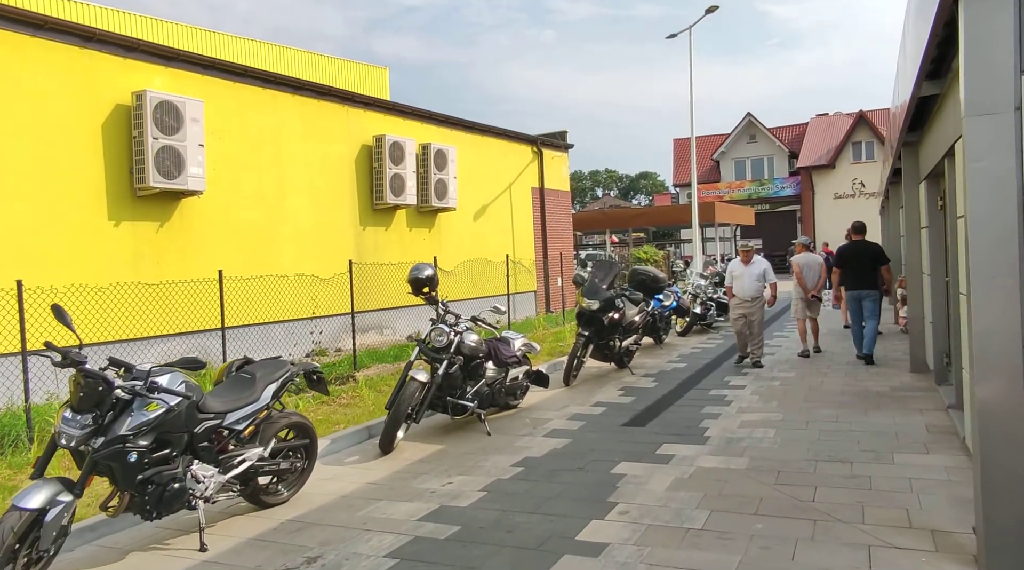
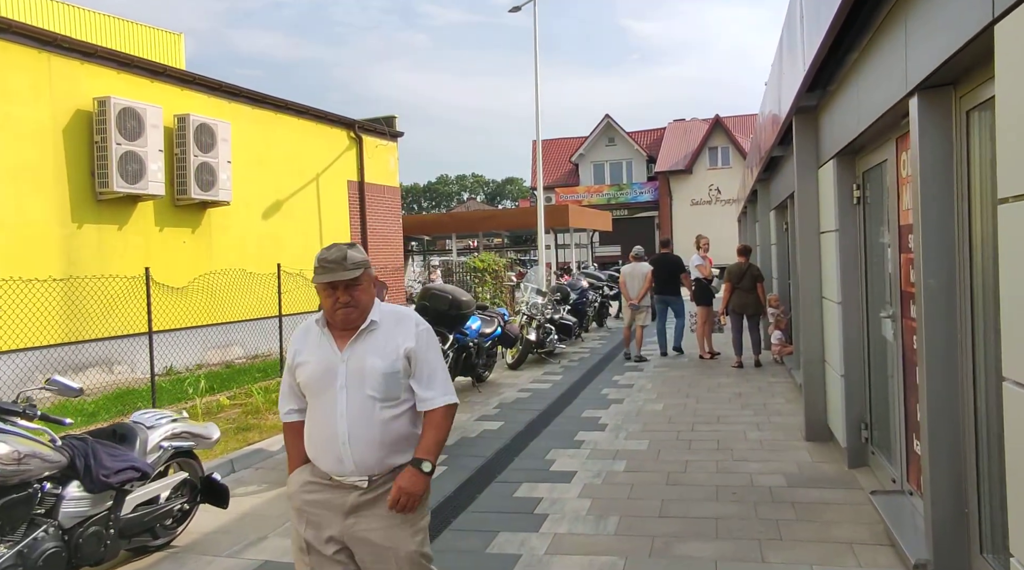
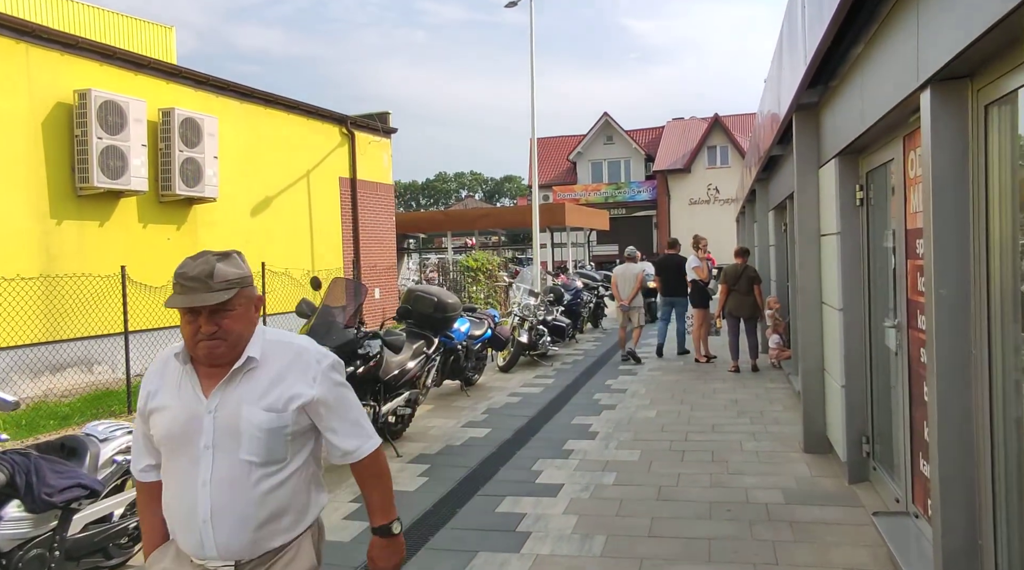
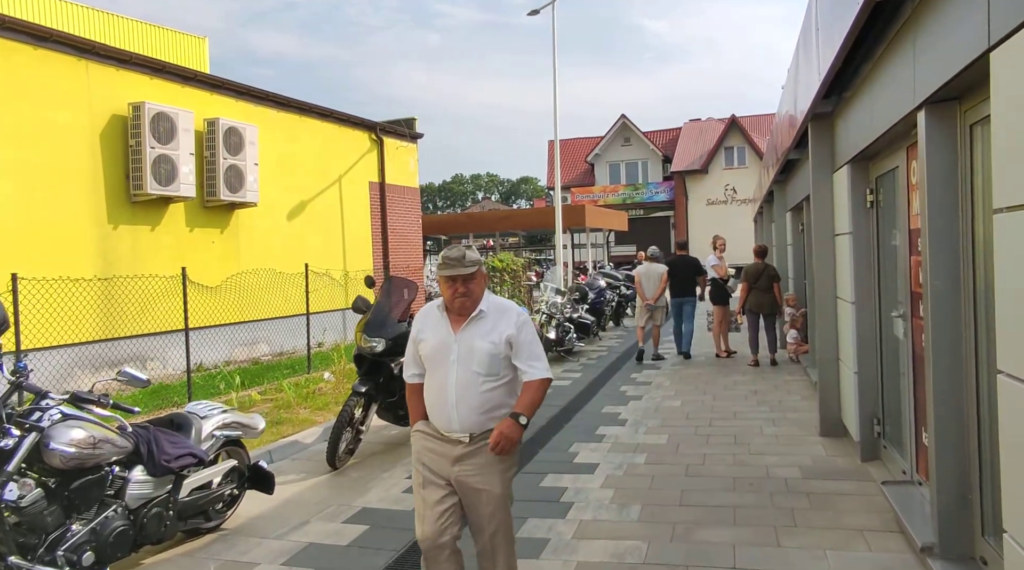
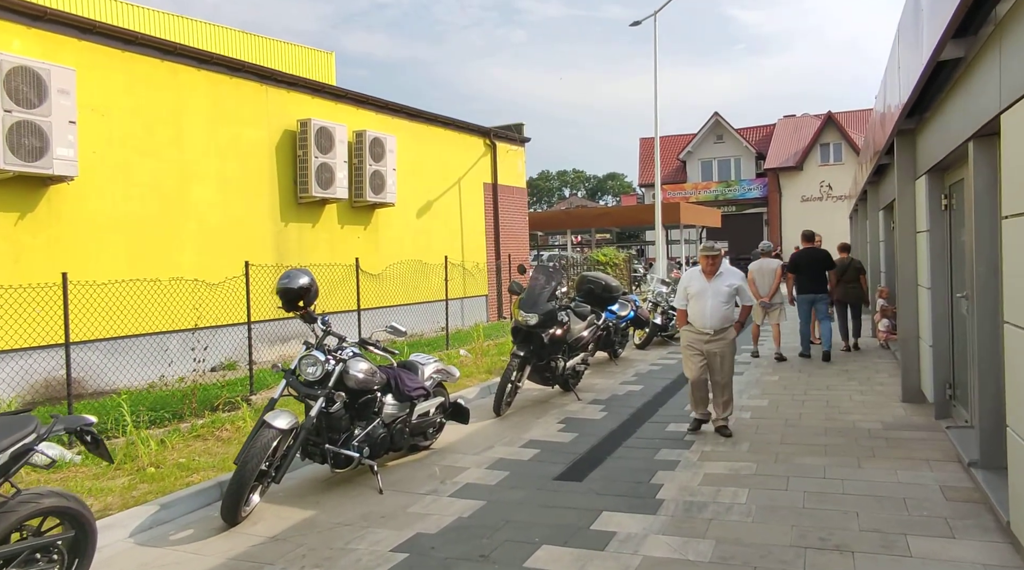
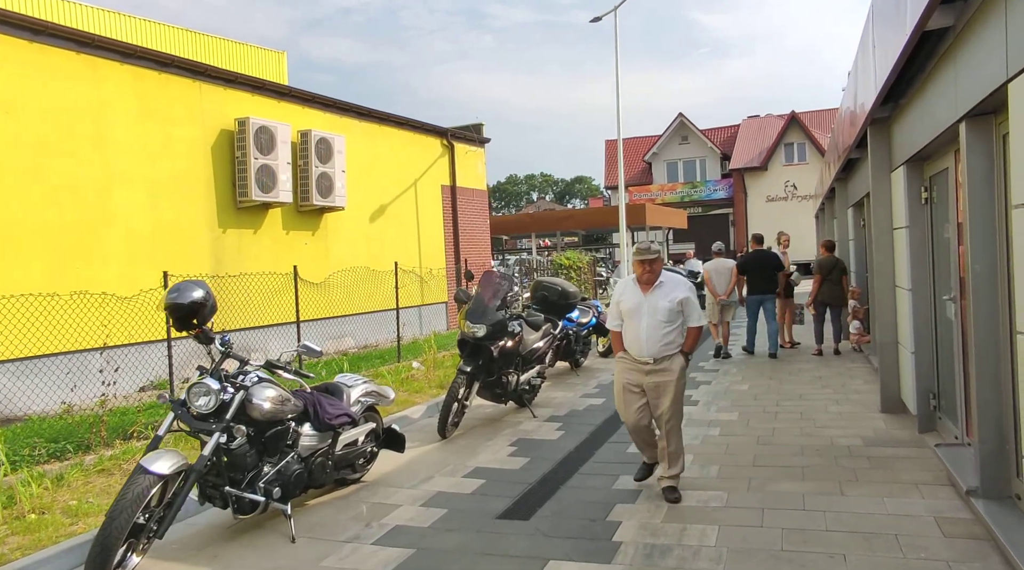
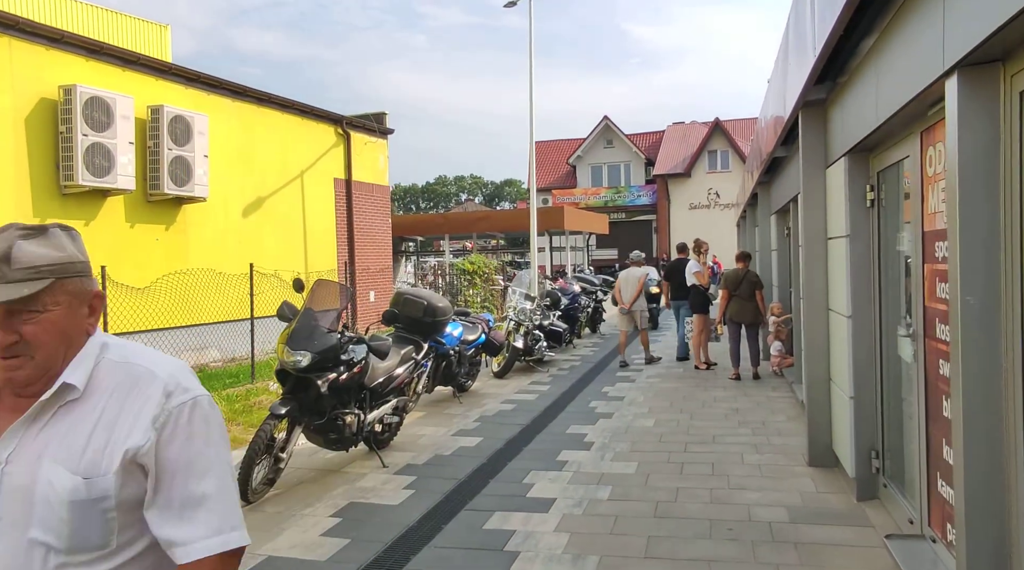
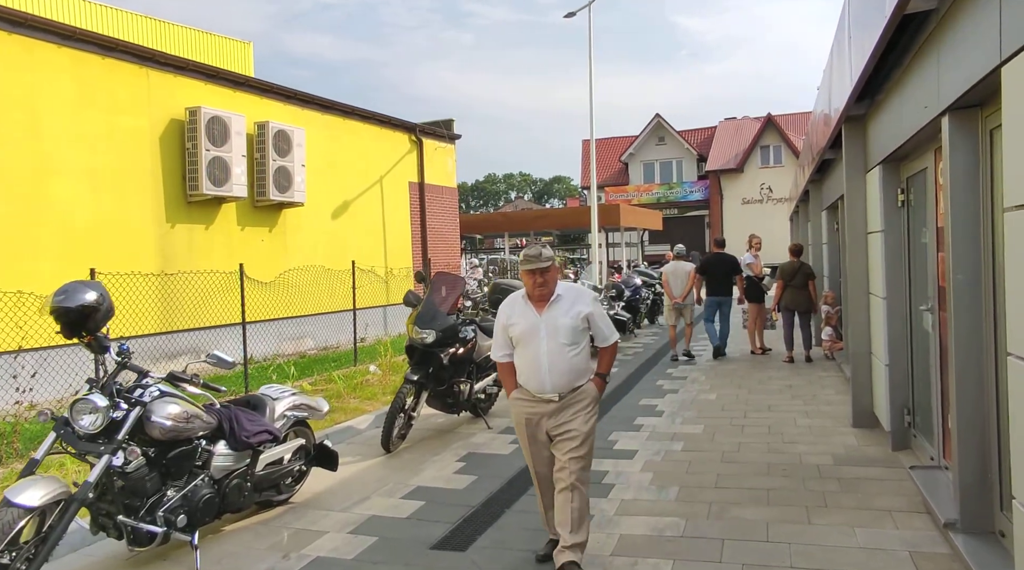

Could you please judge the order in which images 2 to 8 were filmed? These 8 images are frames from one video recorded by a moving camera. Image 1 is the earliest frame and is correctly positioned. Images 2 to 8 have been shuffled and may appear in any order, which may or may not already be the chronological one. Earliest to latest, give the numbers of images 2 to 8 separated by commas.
5, 6, 8, 4, 2, 3, 7
